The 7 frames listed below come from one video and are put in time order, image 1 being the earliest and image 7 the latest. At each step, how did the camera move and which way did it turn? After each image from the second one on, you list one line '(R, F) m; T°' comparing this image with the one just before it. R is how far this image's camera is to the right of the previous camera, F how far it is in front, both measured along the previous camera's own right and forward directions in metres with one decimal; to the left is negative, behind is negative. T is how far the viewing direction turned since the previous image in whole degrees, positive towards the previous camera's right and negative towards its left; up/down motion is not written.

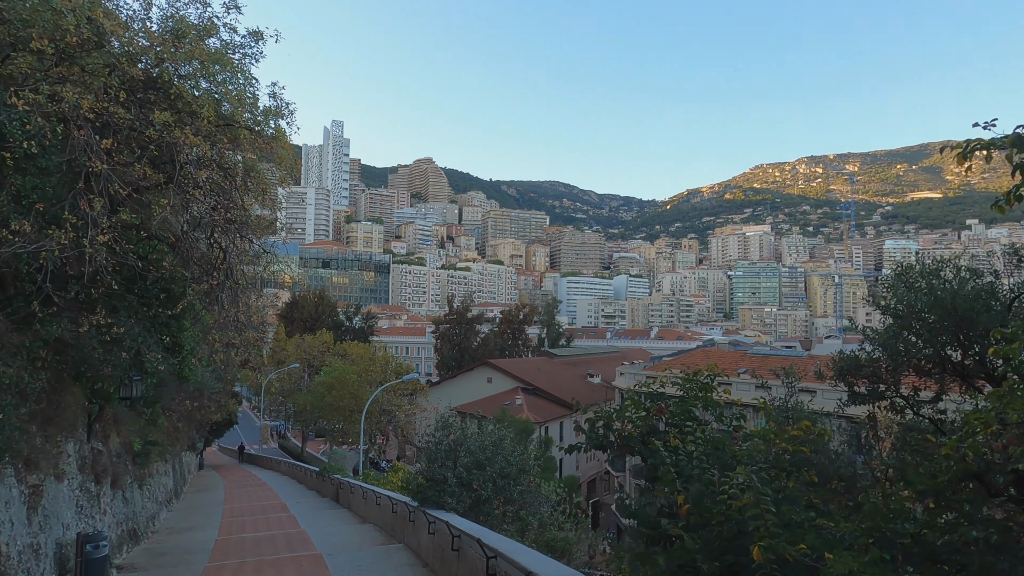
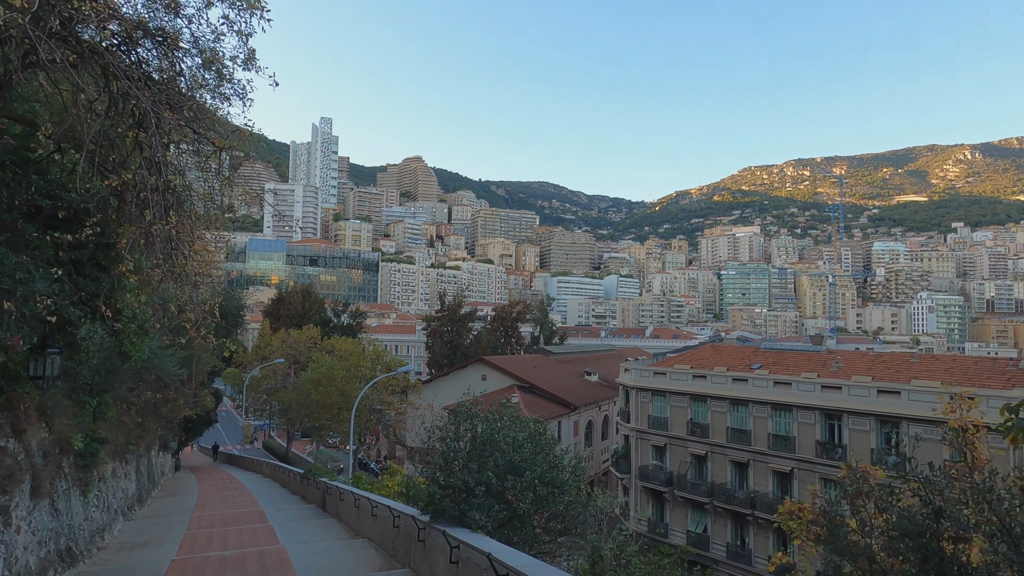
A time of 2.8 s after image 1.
(-0.5, +1.9) m; +1°
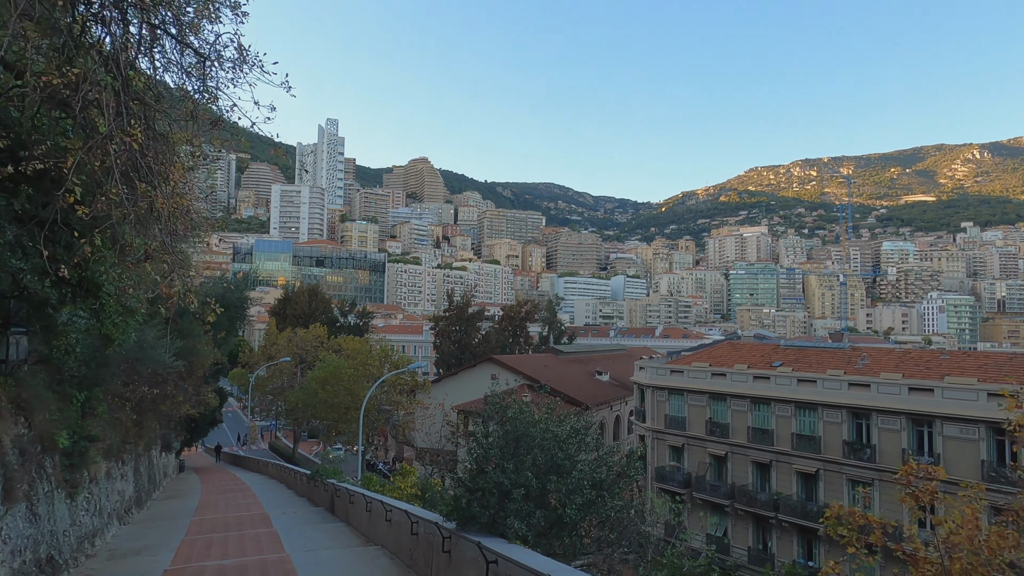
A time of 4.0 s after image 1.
(-0.3, +0.8) m; -1°
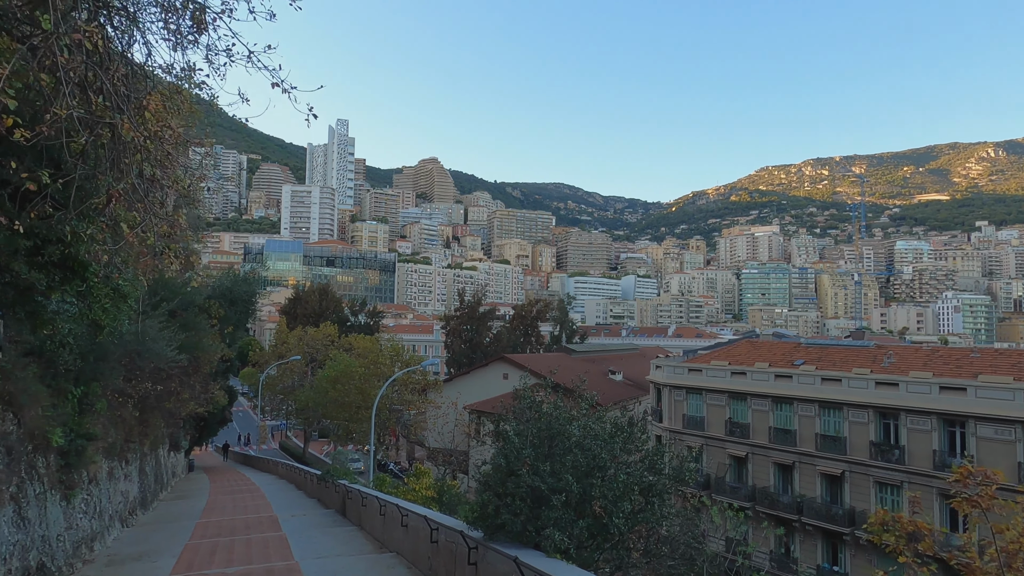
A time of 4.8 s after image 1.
(-0.2, +0.6) m; -1°
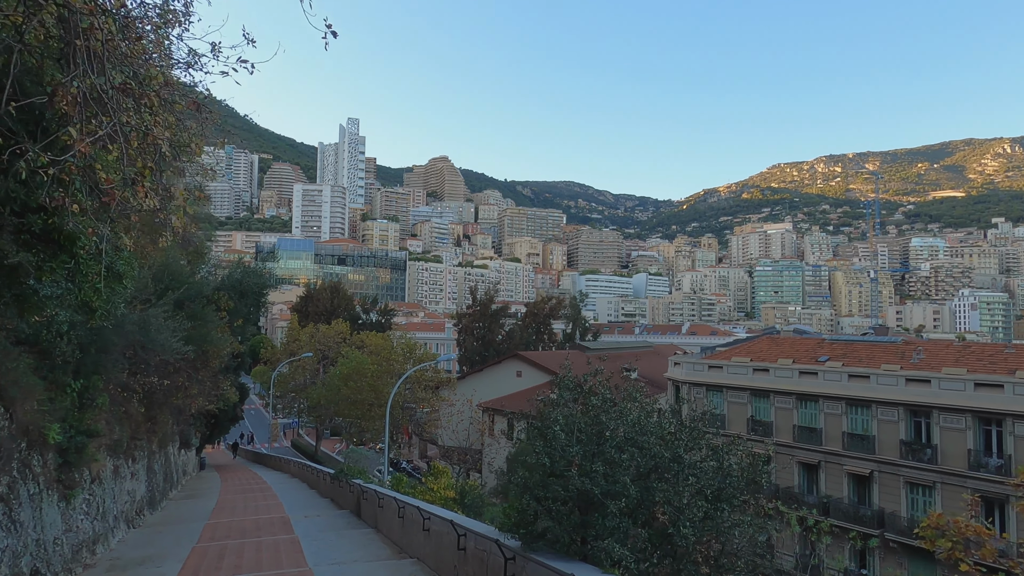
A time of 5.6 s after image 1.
(-0.2, +0.6) m; -1°
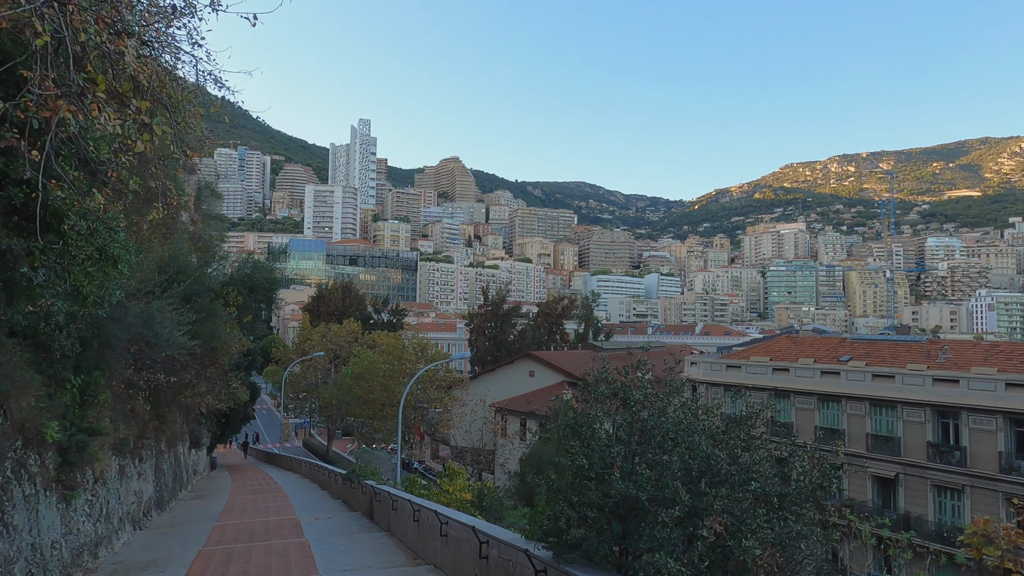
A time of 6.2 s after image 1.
(-0.1, +0.4) m; -1°
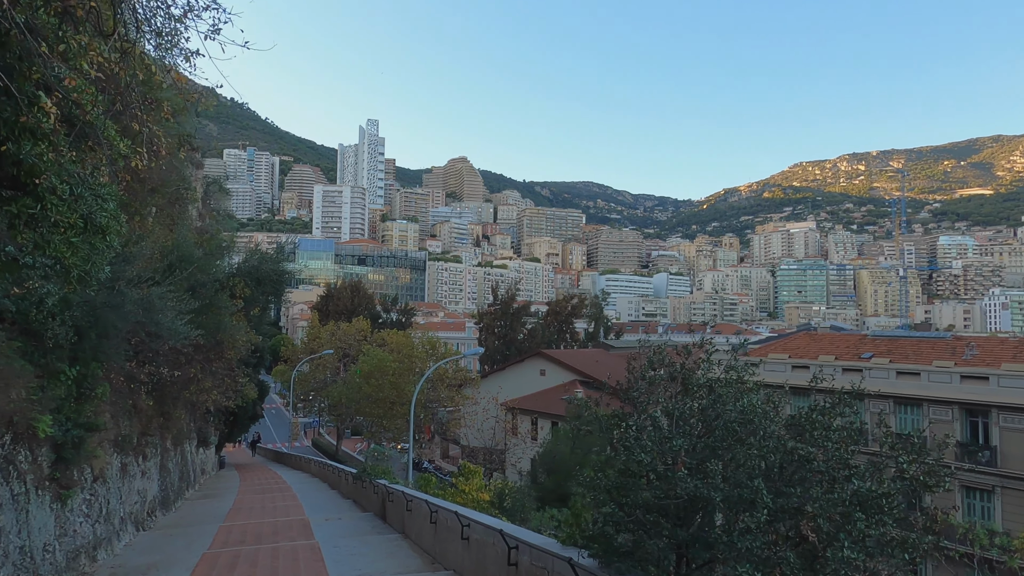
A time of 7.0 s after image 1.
(-0.2, +0.5) m; -1°
